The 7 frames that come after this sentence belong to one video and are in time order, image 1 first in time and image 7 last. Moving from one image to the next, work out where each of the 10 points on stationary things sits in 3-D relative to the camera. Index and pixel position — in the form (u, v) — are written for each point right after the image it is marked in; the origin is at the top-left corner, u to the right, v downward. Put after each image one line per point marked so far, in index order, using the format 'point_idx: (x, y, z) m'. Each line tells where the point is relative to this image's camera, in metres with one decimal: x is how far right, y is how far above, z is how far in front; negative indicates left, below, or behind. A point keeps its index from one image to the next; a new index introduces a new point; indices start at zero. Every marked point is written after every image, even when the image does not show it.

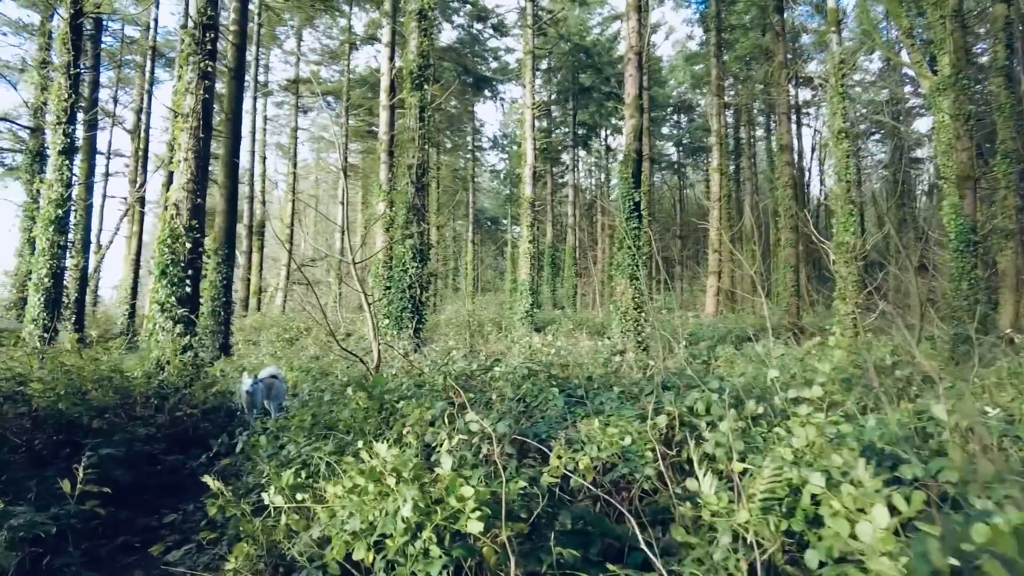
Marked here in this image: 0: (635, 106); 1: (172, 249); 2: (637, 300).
0: (+2.8, +4.2, +15.2) m
1: (-4.4, +0.5, +8.4) m
2: (+2.9, -0.3, +14.8) m
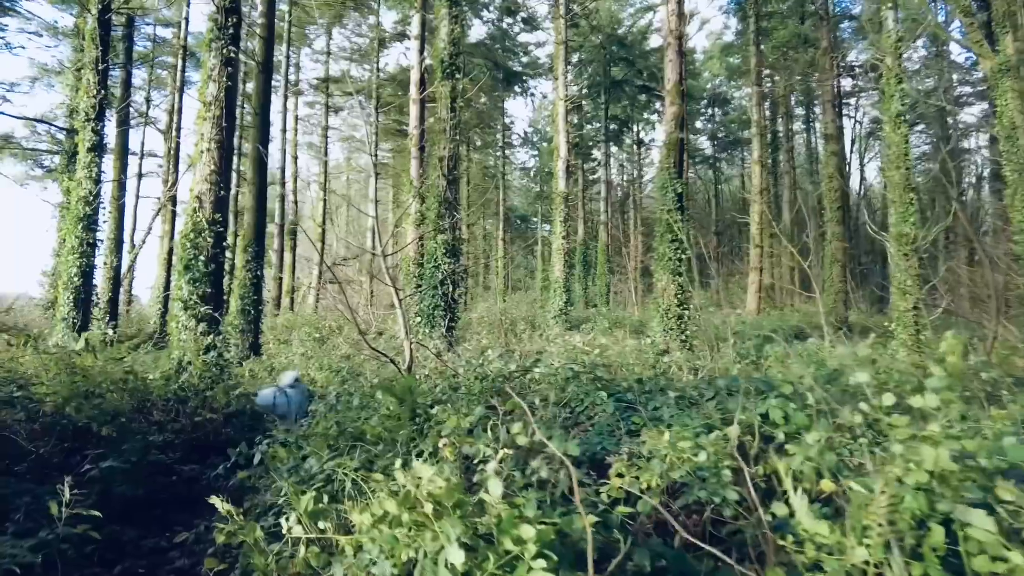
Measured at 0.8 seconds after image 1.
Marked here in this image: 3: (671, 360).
0: (+3.6, +4.3, +14.4) m
1: (-3.9, +0.5, +8.0) m
2: (+3.6, -0.2, +14.1) m
3: (+2.4, -1.1, +9.8) m
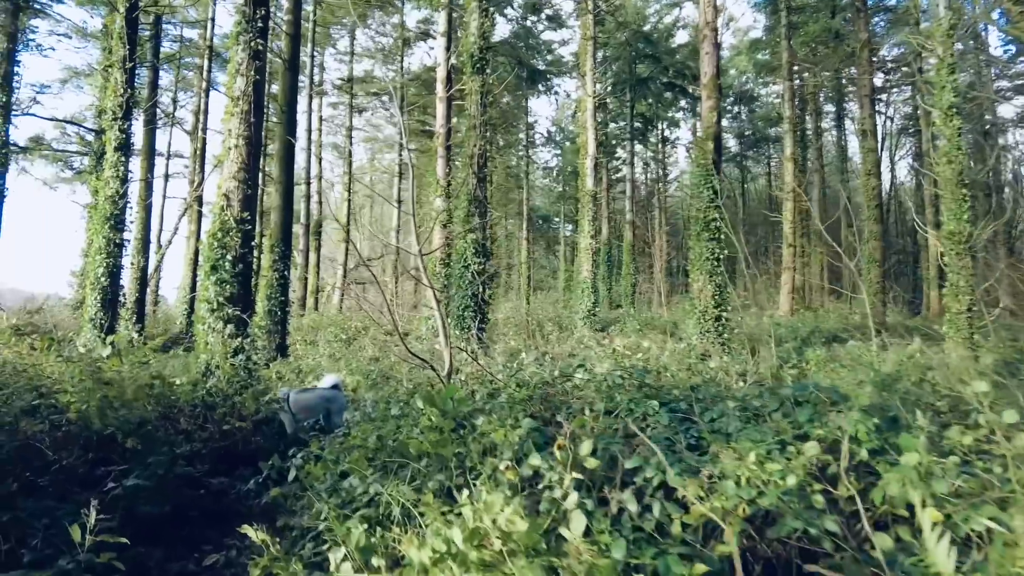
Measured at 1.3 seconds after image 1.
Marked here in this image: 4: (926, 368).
0: (+4.3, +4.3, +13.9) m
1: (-3.4, +0.5, +7.7) m
2: (+4.3, -0.2, +13.6) m
3: (+2.9, -1.1, +9.3) m
4: (+5.9, -1.2, +9.3) m
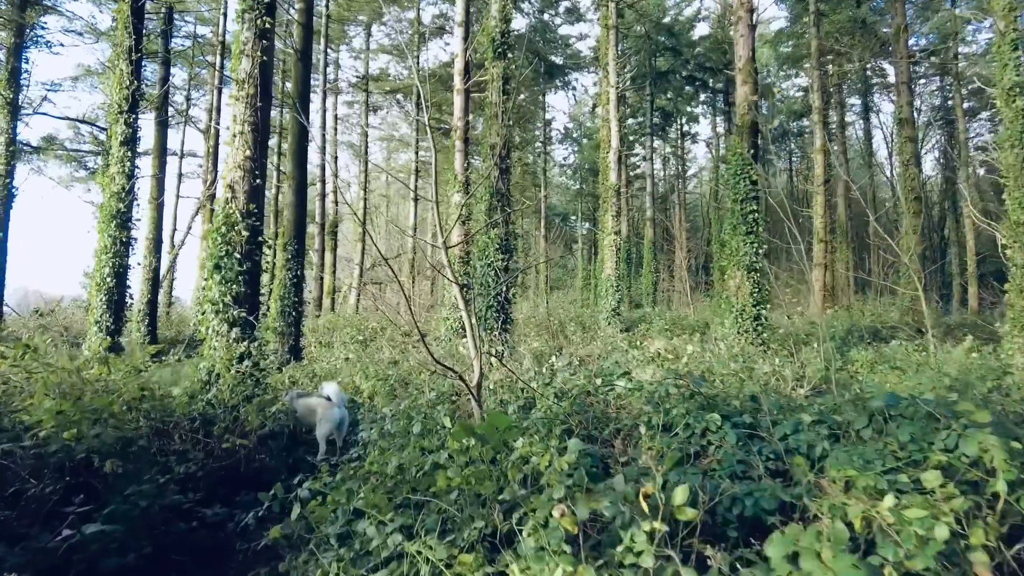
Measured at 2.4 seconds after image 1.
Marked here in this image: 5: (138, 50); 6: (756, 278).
0: (+4.7, +4.3, +13.1) m
1: (-3.1, +0.5, +7.1) m
2: (+4.8, -0.1, +12.7) m
3: (+3.3, -1.0, +8.6) m
4: (+6.3, -1.1, +8.5) m
5: (-7.0, +4.4, +12.2) m
6: (+4.8, +0.2, +12.9) m
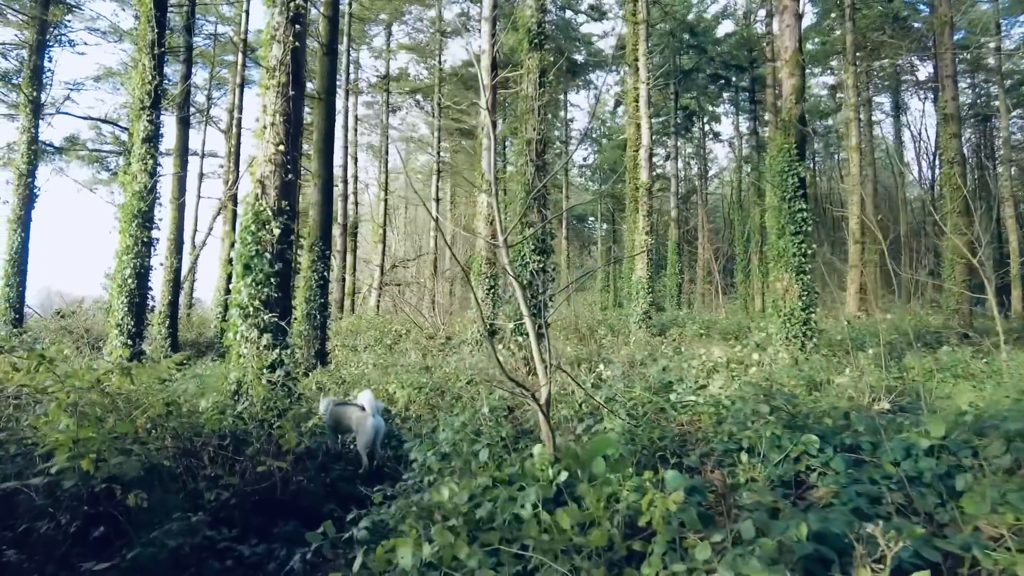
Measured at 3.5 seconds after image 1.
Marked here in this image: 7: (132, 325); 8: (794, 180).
0: (+5.4, +4.3, +12.4) m
1: (-2.6, +0.5, +6.6) m
2: (+5.4, -0.2, +12.1) m
3: (+3.8, -1.1, +7.9) m
4: (+6.8, -1.1, +7.8) m
5: (-6.3, +4.4, +11.8) m
6: (+5.5, +0.1, +12.2) m
7: (-6.8, -0.7, +11.6) m
8: (+5.3, +2.0, +12.4) m
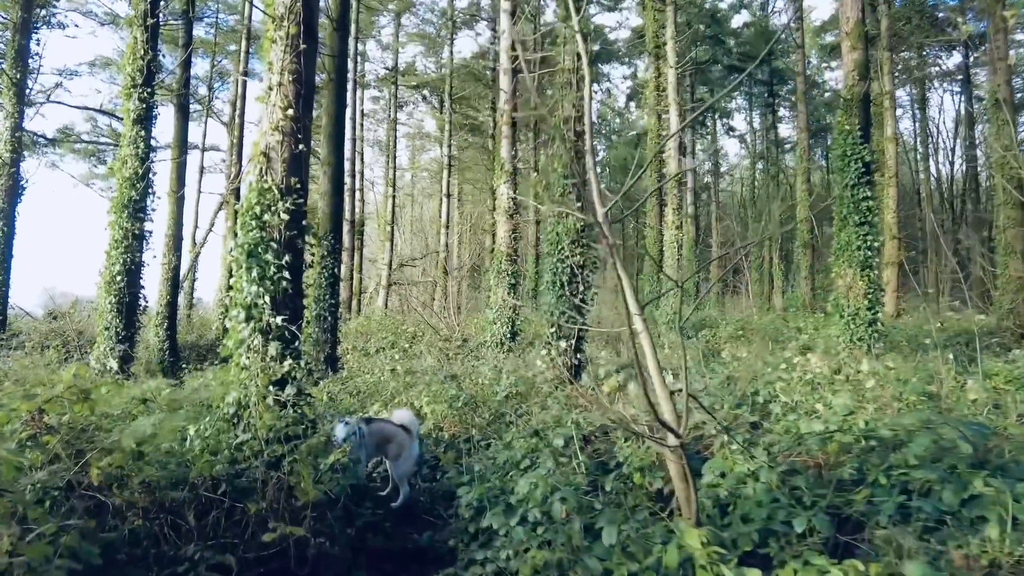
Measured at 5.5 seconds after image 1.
0: (+5.9, +4.3, +11.2) m
1: (-2.1, +0.5, +5.4) m
2: (+5.9, -0.1, +10.8) m
3: (+4.3, -1.0, +6.7) m
4: (+7.3, -1.1, +6.5) m
5: (-5.8, +4.4, +10.6) m
6: (+6.0, +0.2, +10.9) m
7: (-6.2, -0.6, +10.4) m
8: (+5.9, +2.1, +11.2) m
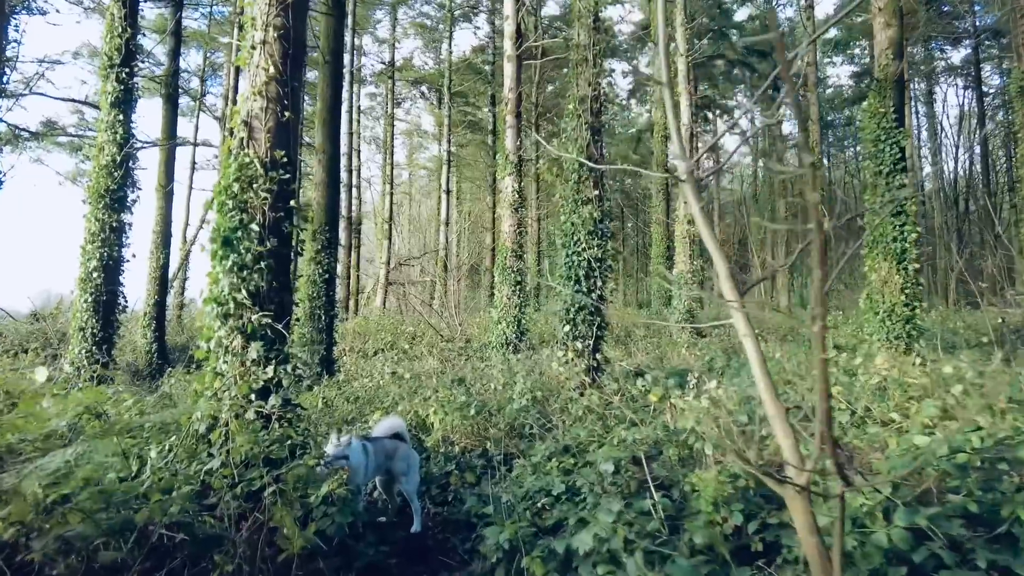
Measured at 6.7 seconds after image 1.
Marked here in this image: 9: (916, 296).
0: (+6.0, +4.4, +10.4) m
1: (-1.9, +0.6, +4.6) m
2: (+6.1, -0.1, +10.0) m
3: (+4.5, -0.9, +5.9) m
4: (+7.5, -1.0, +5.7) m
5: (-5.7, +4.5, +9.8) m
6: (+6.2, +0.3, +10.1) m
7: (-6.1, -0.6, +9.6) m
8: (+6.0, +2.2, +10.4) m
9: (+6.2, -0.1, +10.1) m
